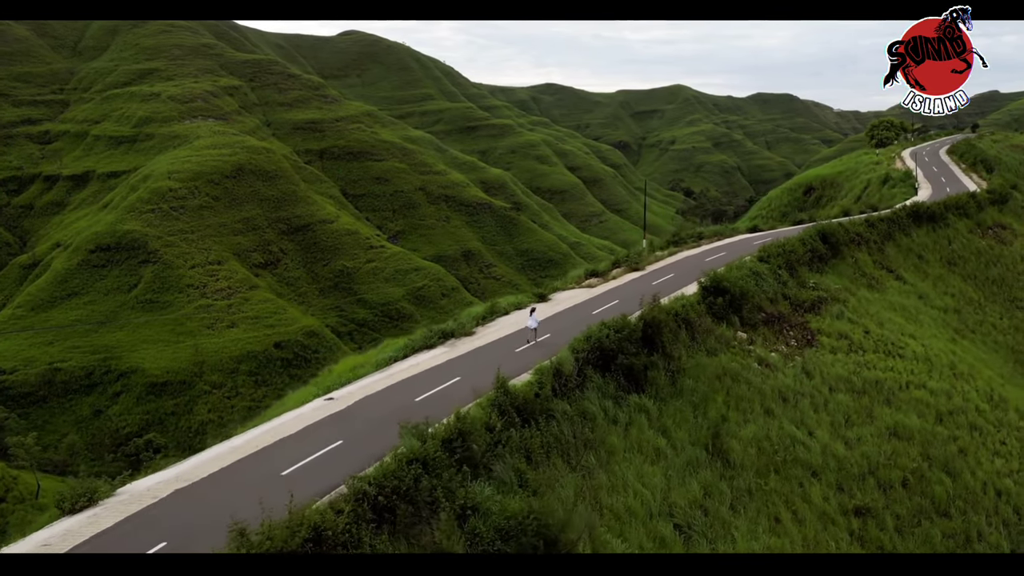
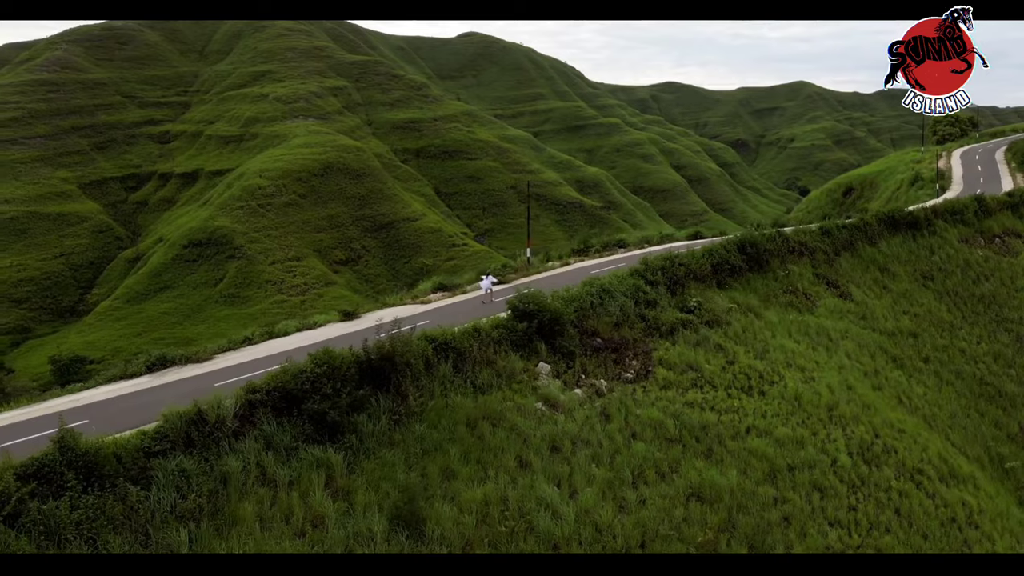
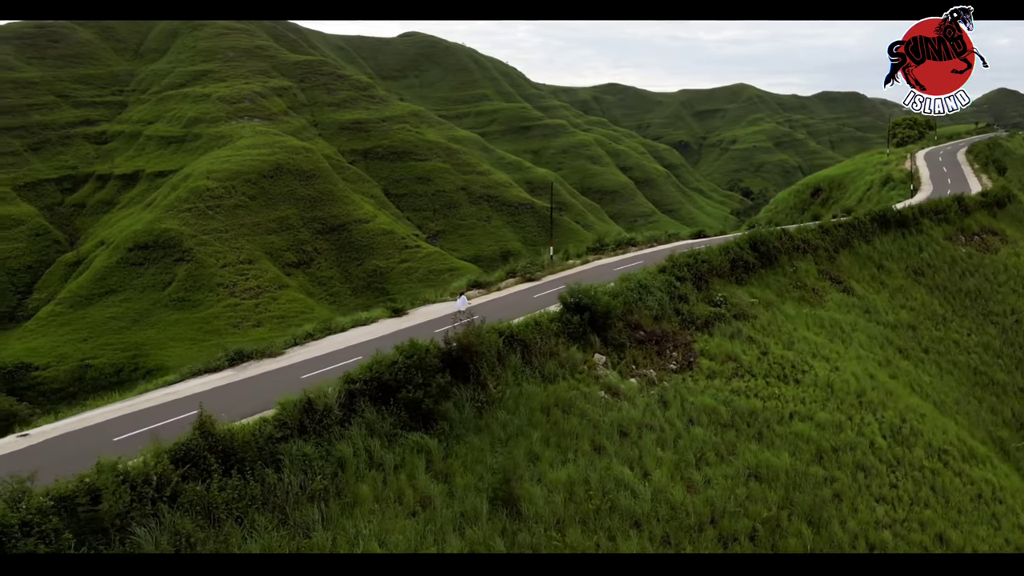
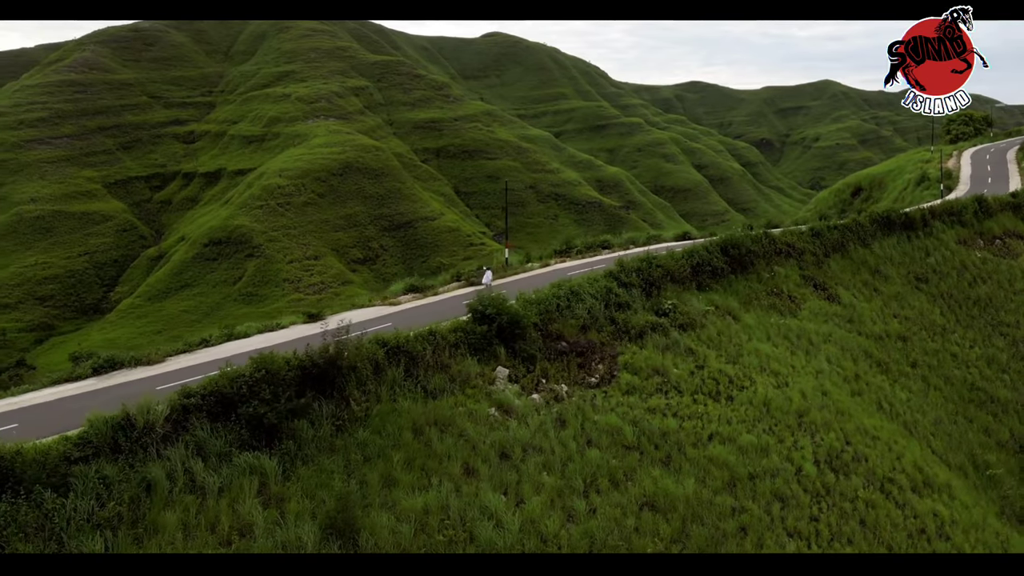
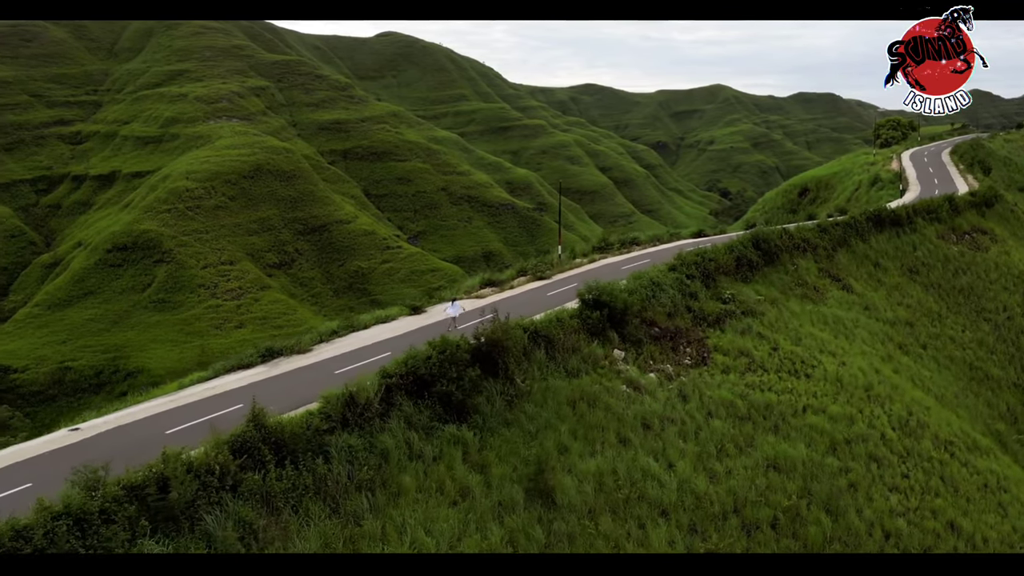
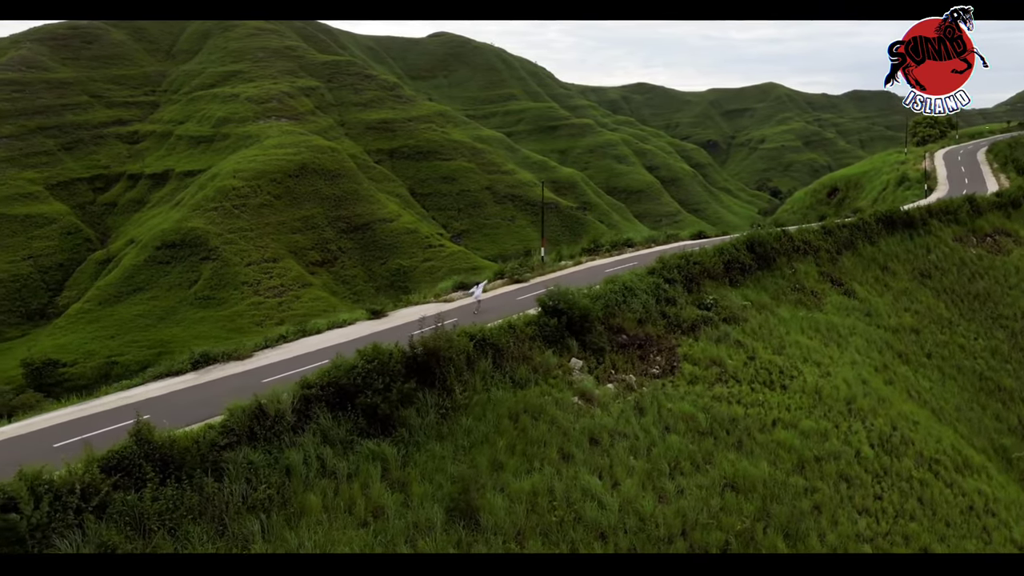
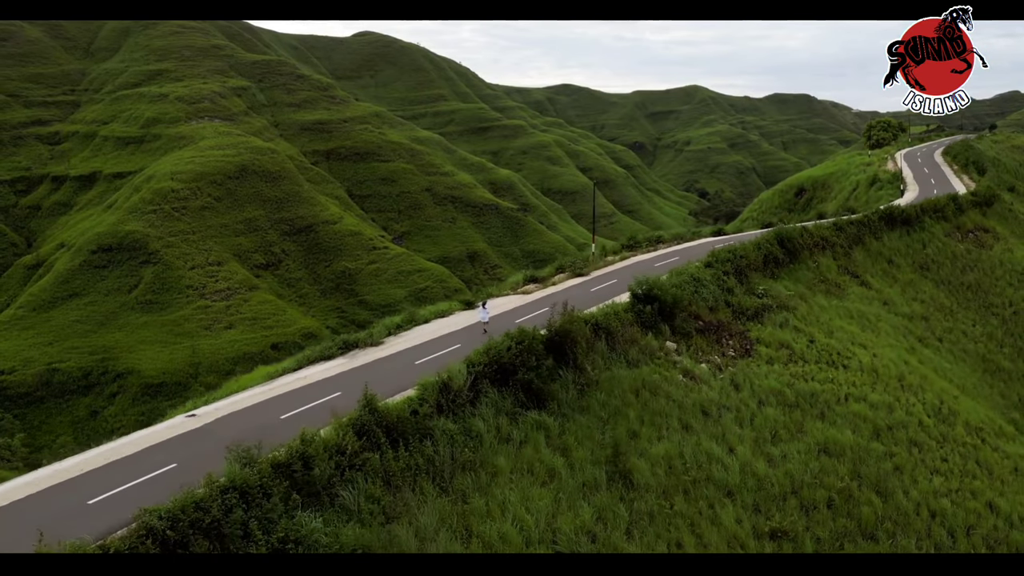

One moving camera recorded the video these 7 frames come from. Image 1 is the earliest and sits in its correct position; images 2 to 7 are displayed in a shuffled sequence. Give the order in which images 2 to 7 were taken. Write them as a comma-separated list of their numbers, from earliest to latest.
7, 5, 3, 6, 2, 4
